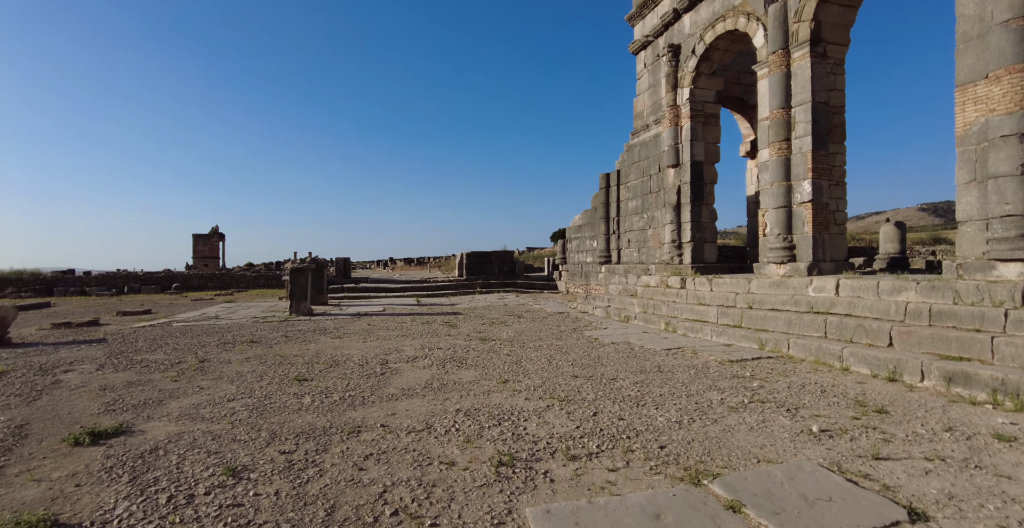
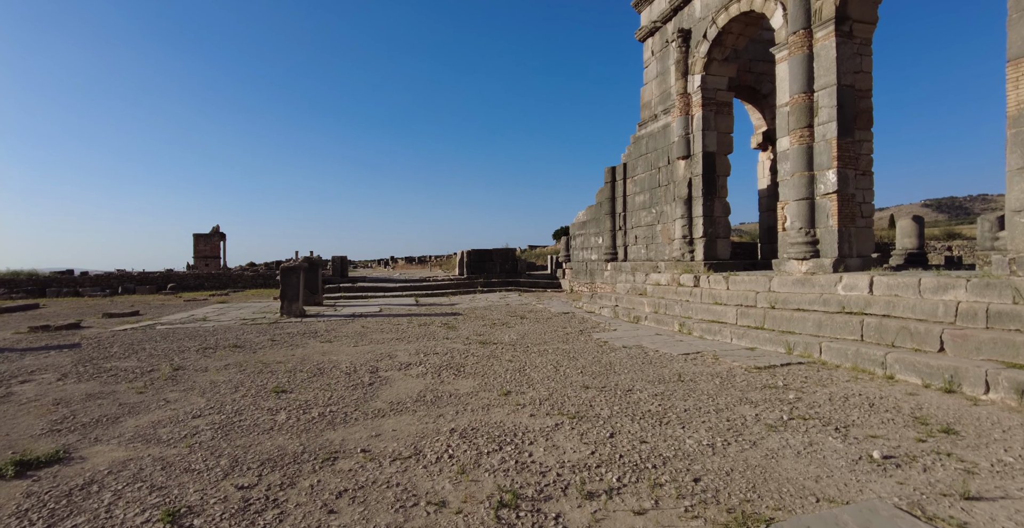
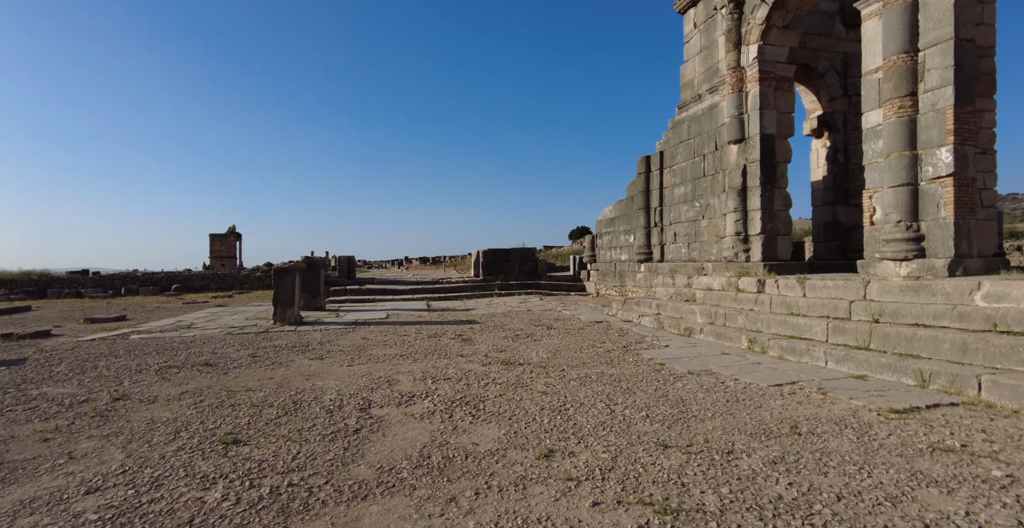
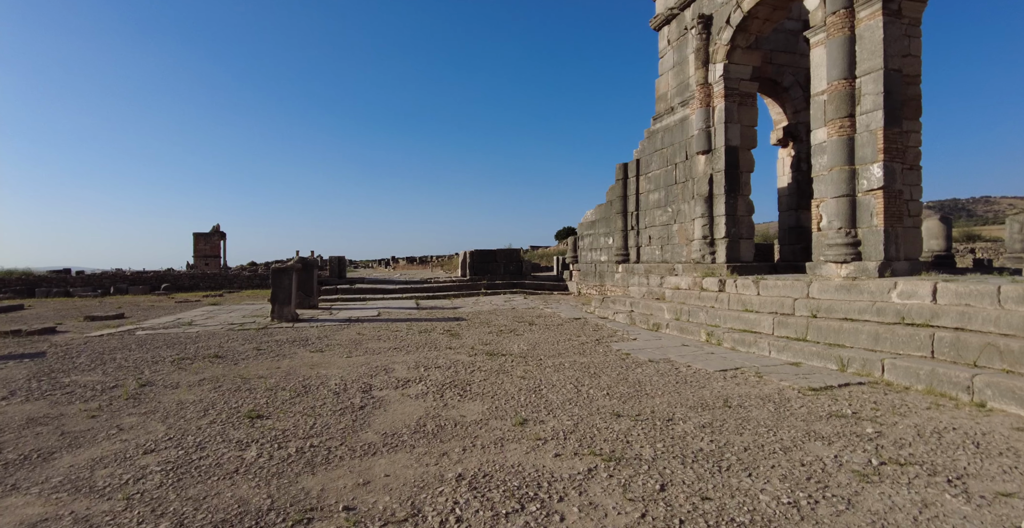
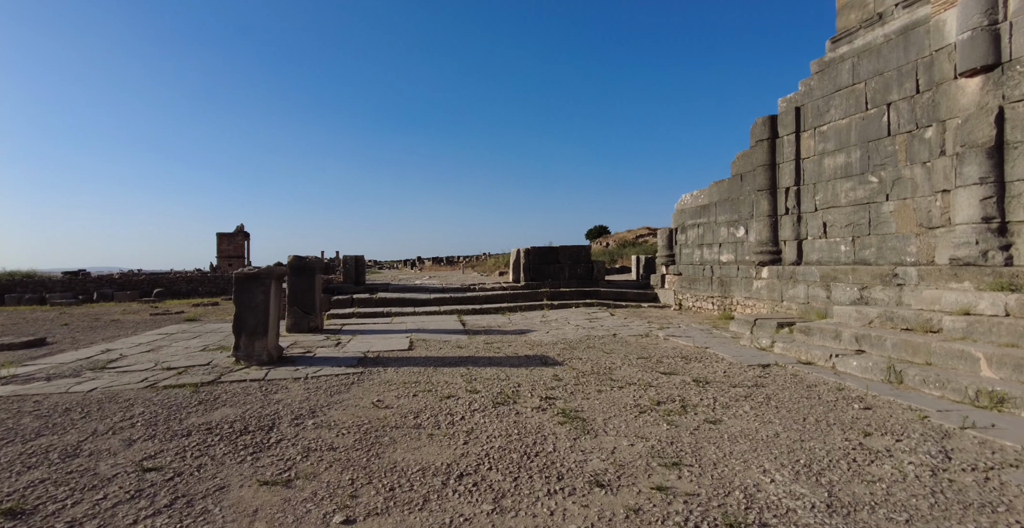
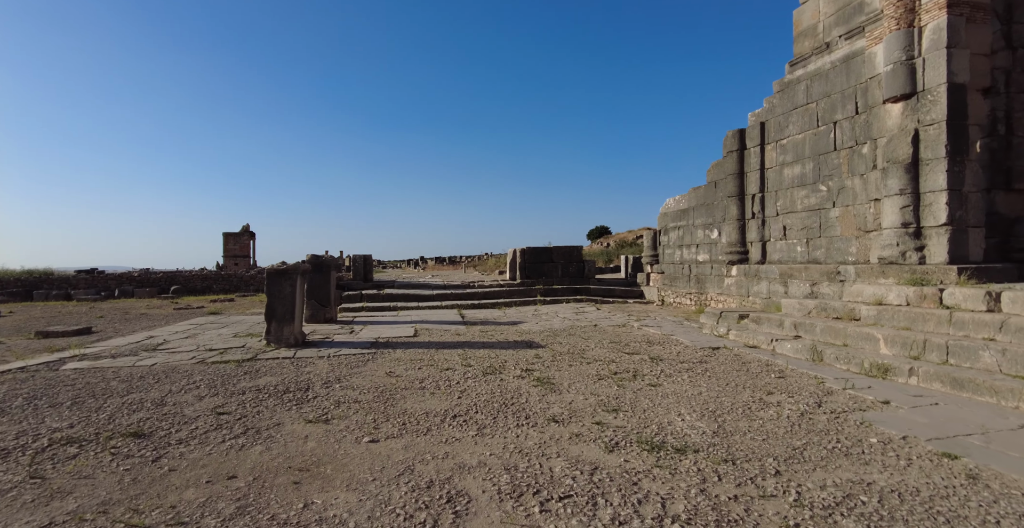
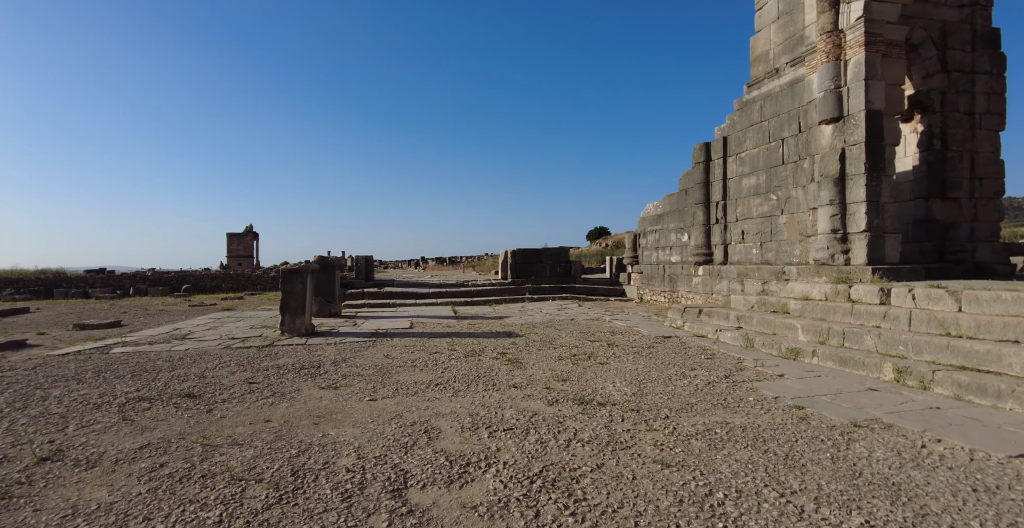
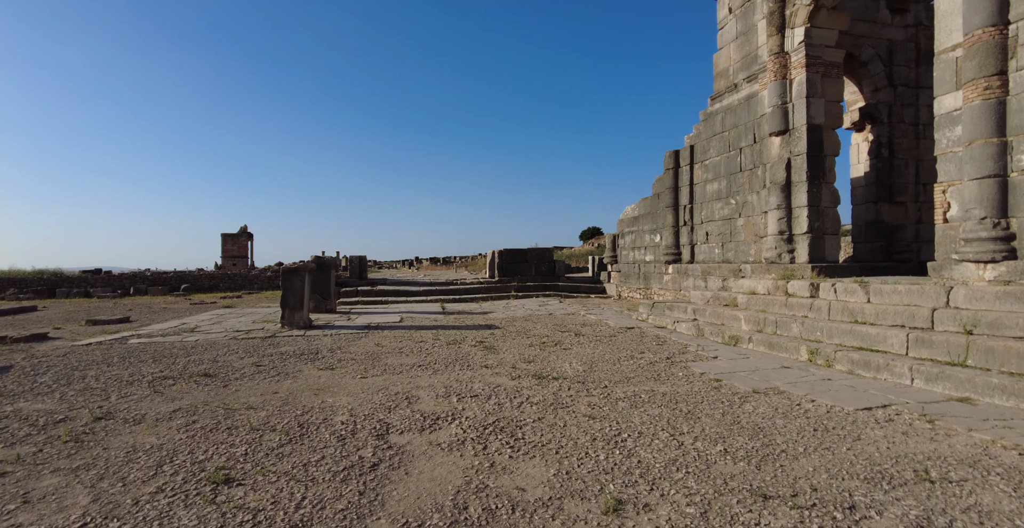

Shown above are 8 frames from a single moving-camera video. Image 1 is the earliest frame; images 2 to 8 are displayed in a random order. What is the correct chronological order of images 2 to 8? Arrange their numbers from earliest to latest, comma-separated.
2, 4, 3, 8, 7, 6, 5
